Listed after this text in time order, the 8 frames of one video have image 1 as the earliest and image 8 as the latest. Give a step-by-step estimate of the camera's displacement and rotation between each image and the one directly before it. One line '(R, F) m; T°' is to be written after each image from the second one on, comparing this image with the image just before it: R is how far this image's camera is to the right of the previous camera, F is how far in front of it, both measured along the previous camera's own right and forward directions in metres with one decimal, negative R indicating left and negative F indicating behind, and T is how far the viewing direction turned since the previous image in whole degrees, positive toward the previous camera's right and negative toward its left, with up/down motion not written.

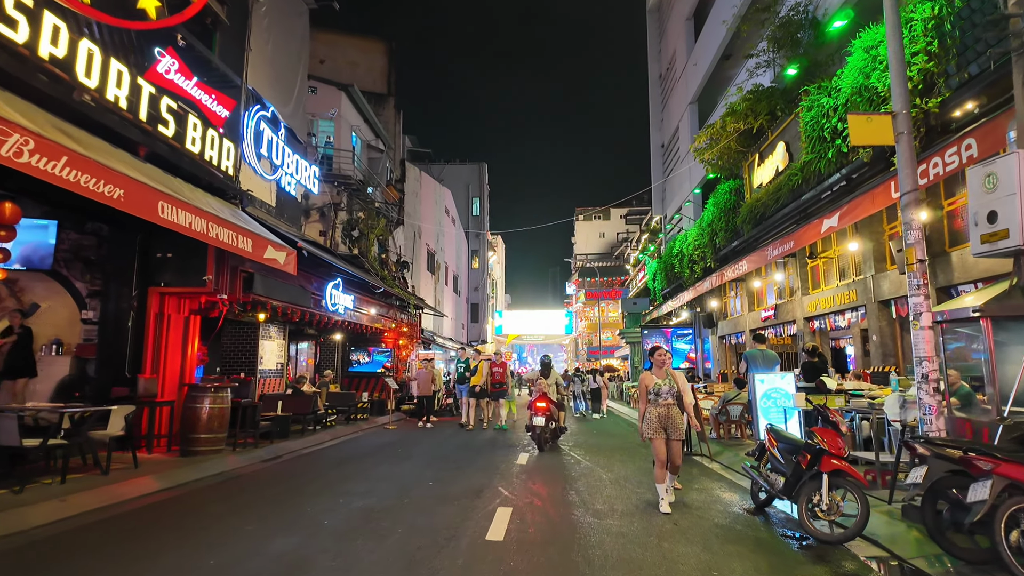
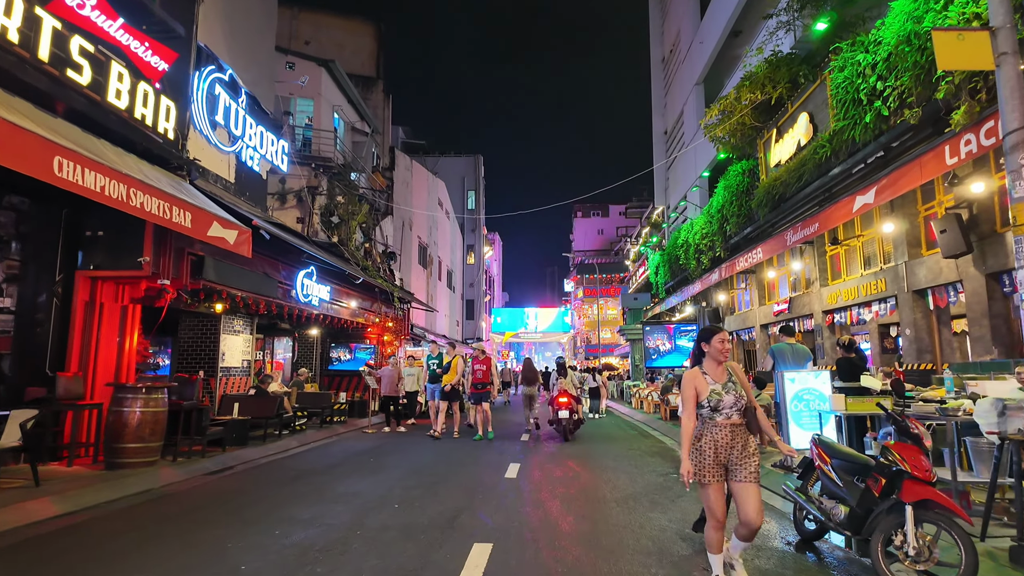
(+0.2, +1.4) m; 0°
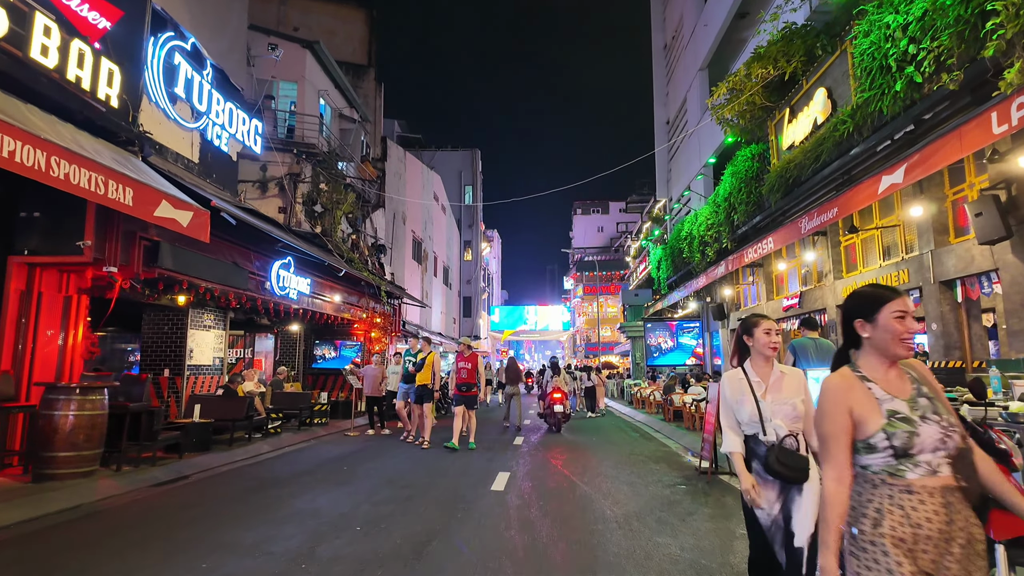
(+0.2, +1.0) m; 0°
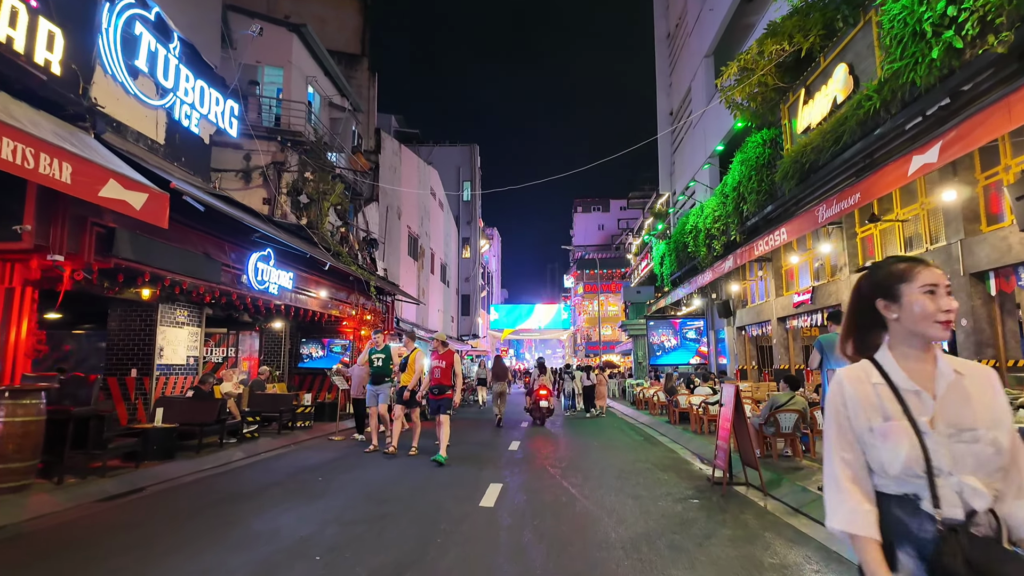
(+0.1, +0.8) m; 0°
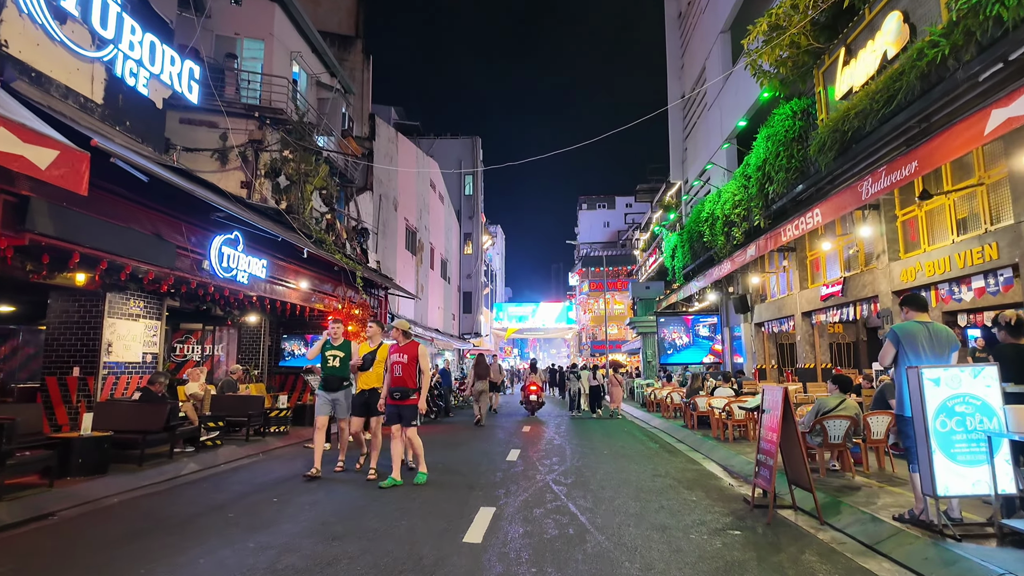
(+0.1, +1.4) m; 0°
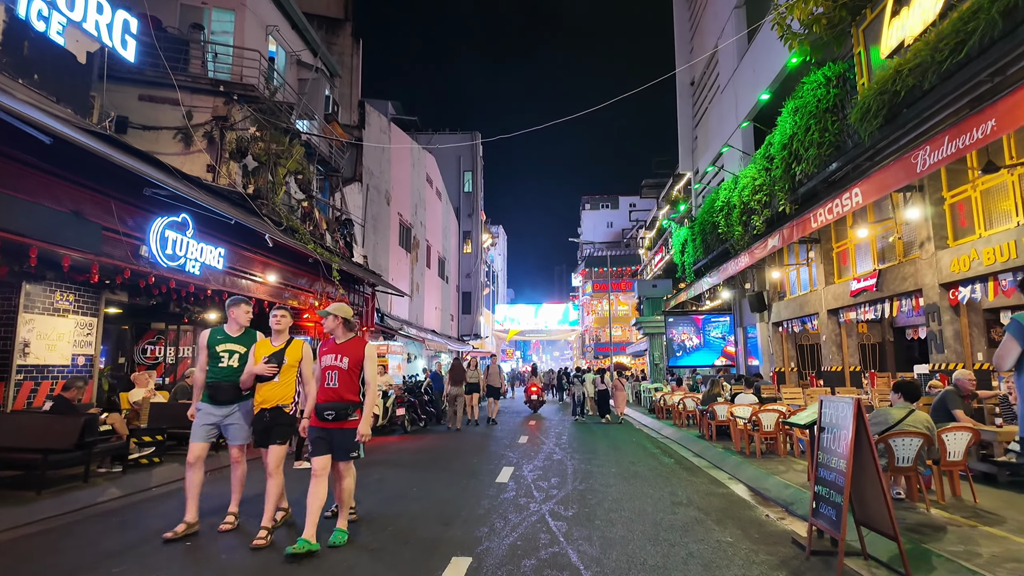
(+0.2, +1.5) m; 0°
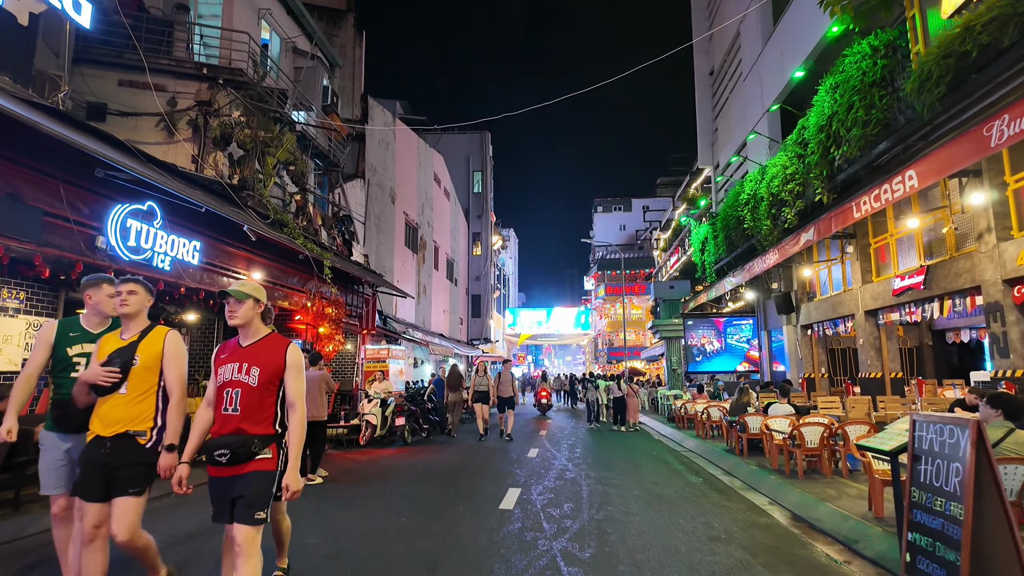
(+0.1, +1.1) m; -1°
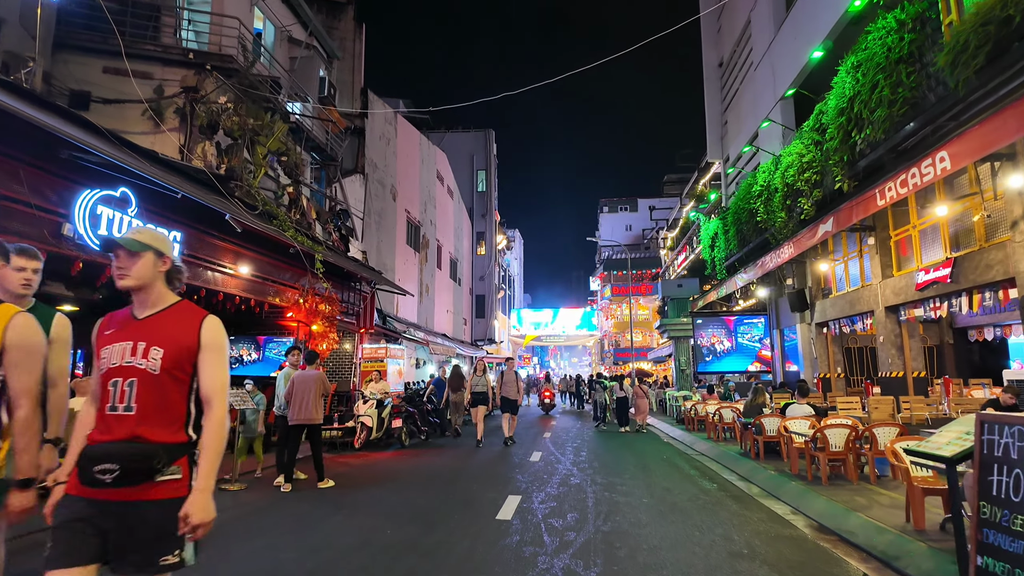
(+0.1, +0.6) m; -1°
